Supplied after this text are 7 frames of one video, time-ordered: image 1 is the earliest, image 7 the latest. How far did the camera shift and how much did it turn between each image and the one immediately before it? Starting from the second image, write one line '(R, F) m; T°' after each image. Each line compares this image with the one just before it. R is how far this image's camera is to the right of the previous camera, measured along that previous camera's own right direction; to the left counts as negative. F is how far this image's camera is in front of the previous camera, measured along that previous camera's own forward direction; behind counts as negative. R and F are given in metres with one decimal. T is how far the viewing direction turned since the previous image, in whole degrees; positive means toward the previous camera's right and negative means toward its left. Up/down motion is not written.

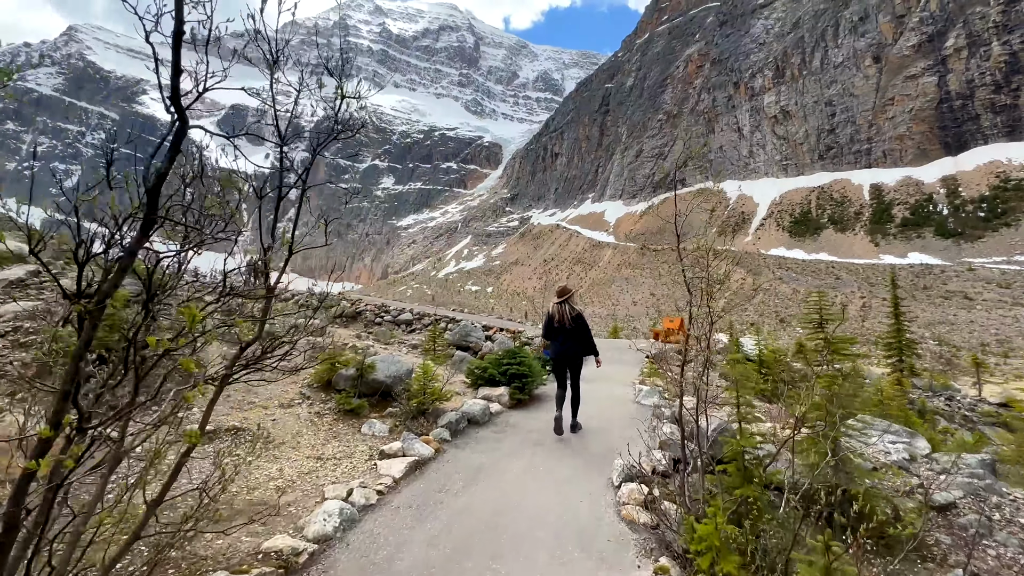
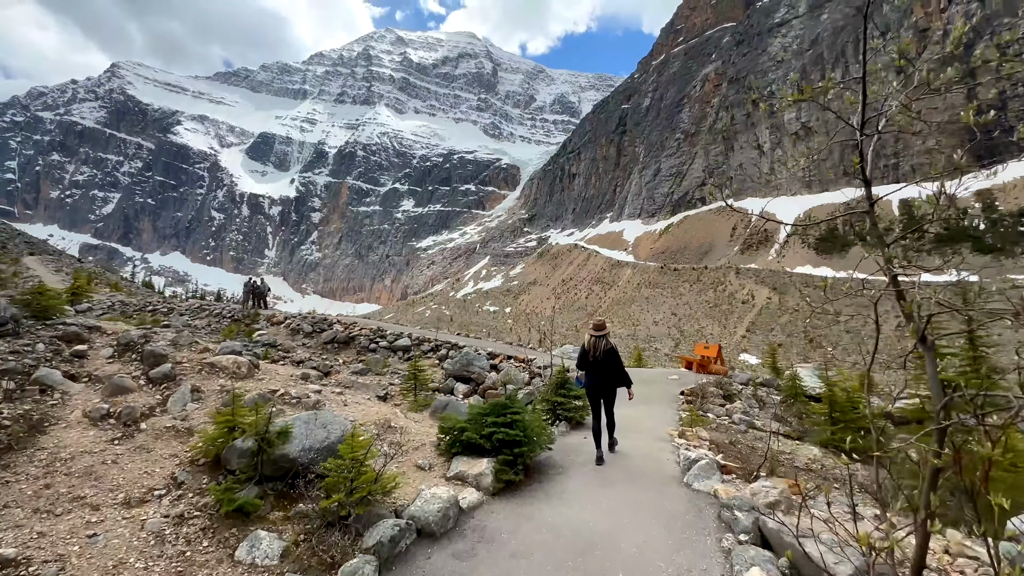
(+0.1, +0.9) m; -2°
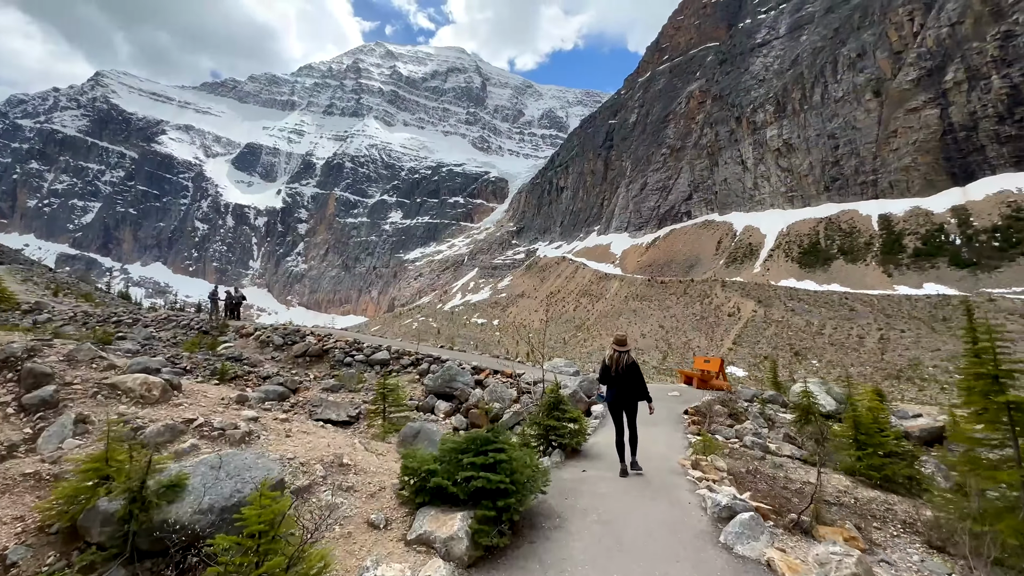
(0.0, +0.5) m; +2°
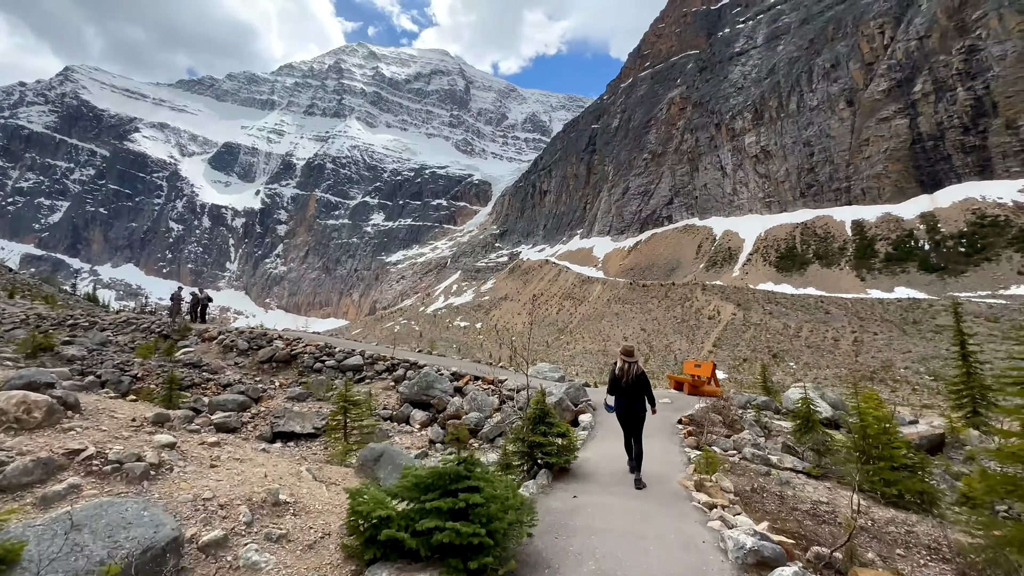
(0.0, +0.3) m; +2°
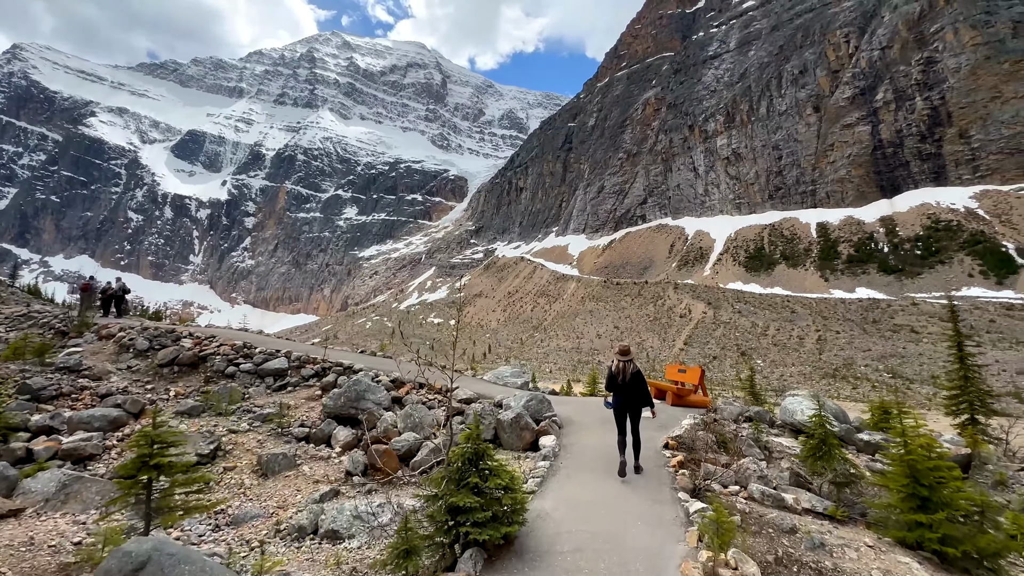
(+0.2, +0.9) m; +3°
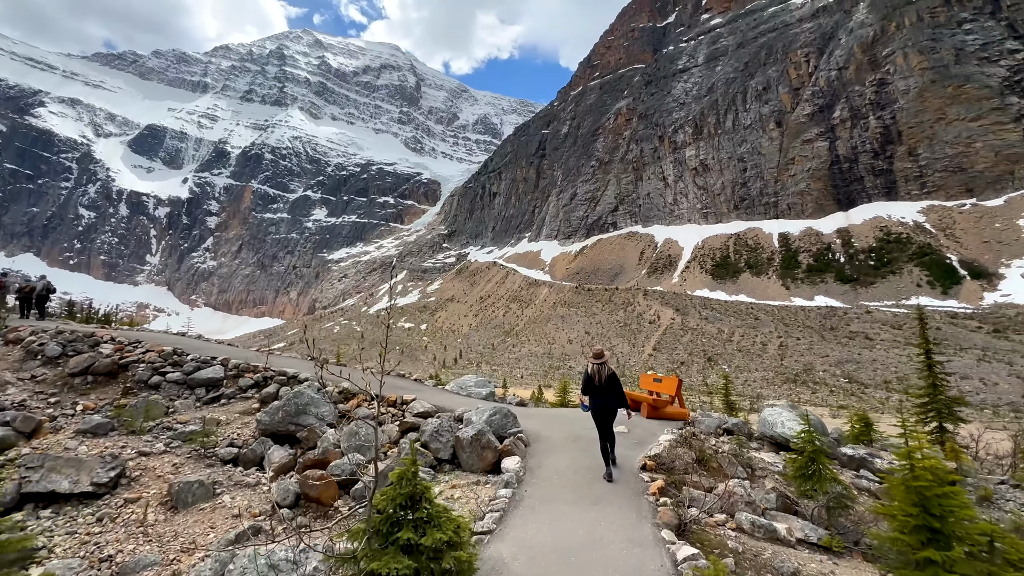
(+0.1, +0.4) m; +4°
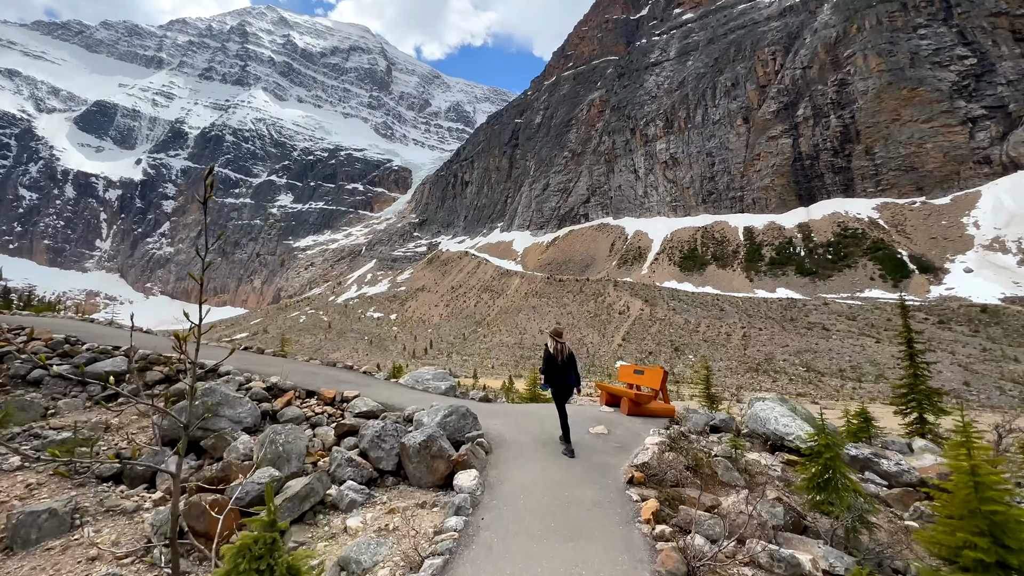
(+0.1, +0.6) m; +4°
